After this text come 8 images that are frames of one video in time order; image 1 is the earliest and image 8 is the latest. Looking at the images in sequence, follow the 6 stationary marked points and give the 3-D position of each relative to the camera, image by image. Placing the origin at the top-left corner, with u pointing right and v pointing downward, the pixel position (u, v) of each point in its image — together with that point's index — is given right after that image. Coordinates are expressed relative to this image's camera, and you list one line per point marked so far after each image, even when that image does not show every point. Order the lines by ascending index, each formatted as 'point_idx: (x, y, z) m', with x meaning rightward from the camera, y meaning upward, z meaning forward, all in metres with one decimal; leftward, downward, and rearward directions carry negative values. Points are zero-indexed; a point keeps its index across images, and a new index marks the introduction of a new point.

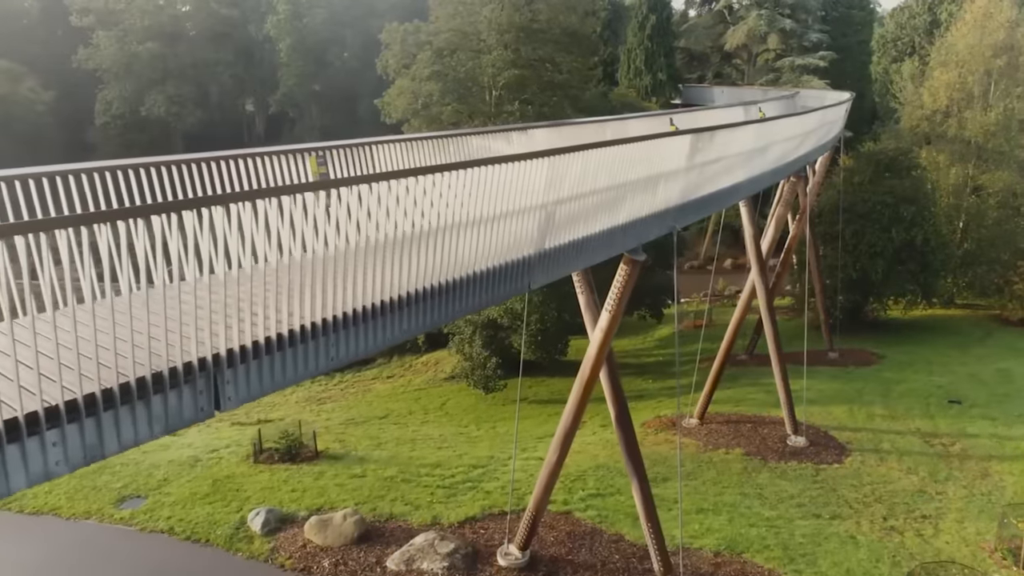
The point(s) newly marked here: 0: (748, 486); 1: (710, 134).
0: (+3.3, -2.8, +11.6) m
1: (+1.8, +1.5, +7.7) m
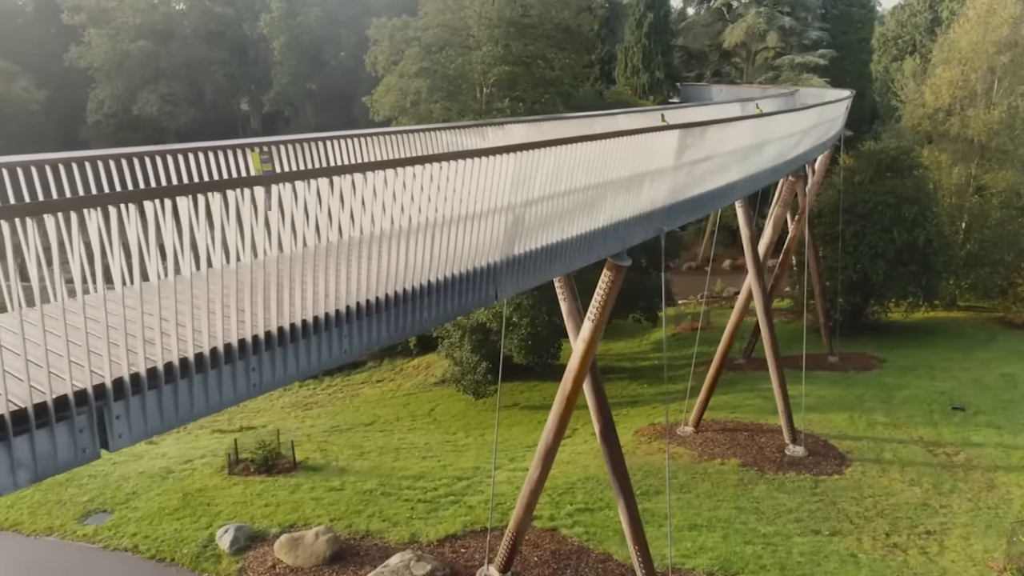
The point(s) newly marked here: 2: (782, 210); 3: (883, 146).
0: (+3.1, -2.8, +11.1) m
1: (+1.6, +1.4, +7.2) m
2: (+4.0, +1.1, +12.2) m
3: (+8.7, +3.3, +19.5) m
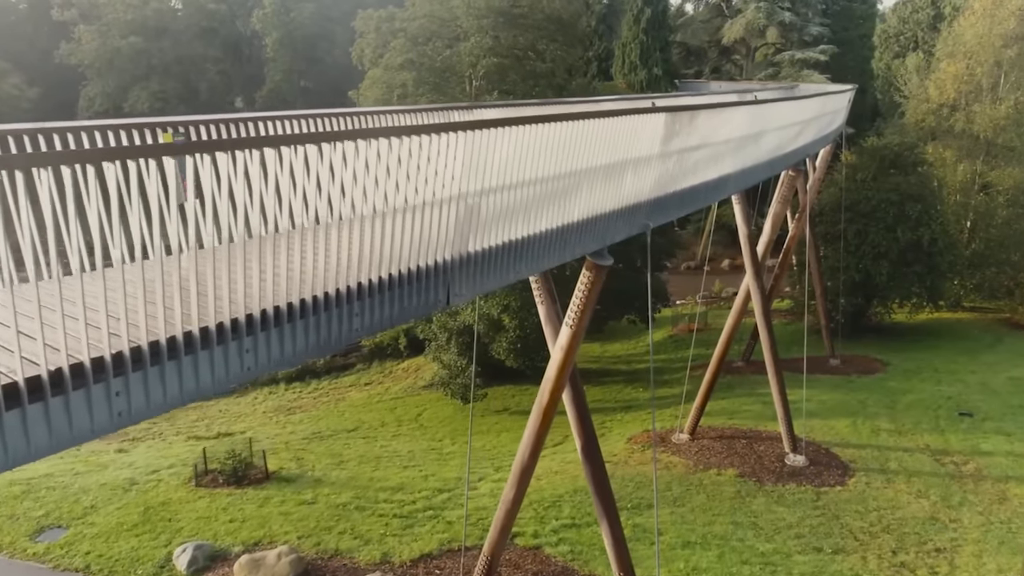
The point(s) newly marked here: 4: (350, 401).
0: (+2.9, -2.8, +10.5) m
1: (+1.4, +1.4, +6.6) m
2: (+3.7, +1.1, +11.6) m
3: (+8.5, +3.3, +18.9) m
4: (-3.6, -2.5, +18.6) m
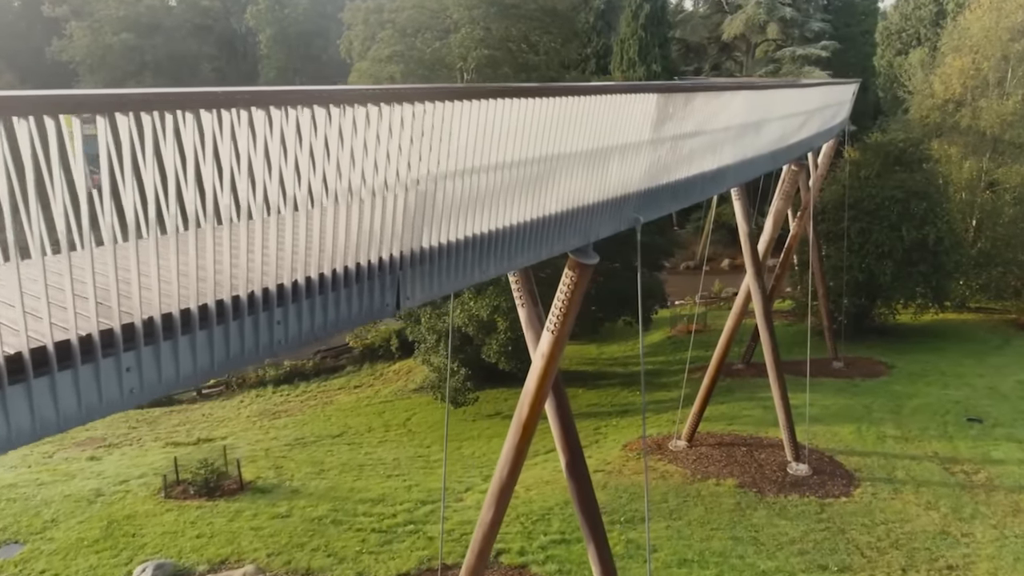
0: (+2.7, -2.8, +9.9) m
1: (+1.2, +1.4, +6.0) m
2: (+3.6, +1.1, +11.0) m
3: (+8.3, +3.3, +18.3) m
4: (-3.8, -2.5, +18.0) m
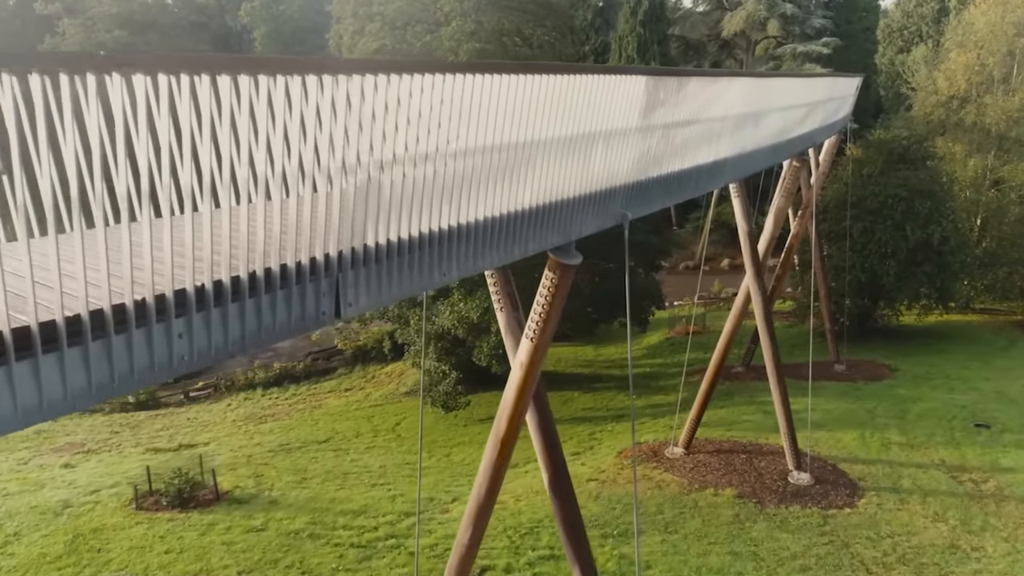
0: (+2.6, -2.9, +9.4) m
1: (+1.1, +1.4, +5.5) m
2: (+3.4, +1.1, +10.5) m
3: (+8.2, +3.3, +17.8) m
4: (-3.9, -2.5, +17.5) m
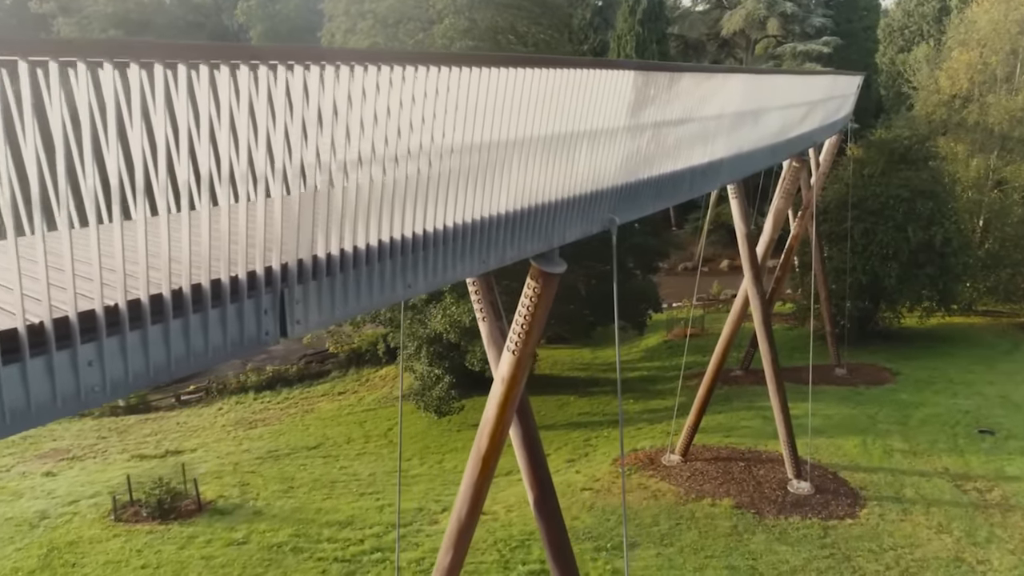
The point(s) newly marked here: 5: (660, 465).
0: (+2.5, -2.9, +9.1) m
1: (+1.0, +1.3, +5.2) m
2: (+3.3, +1.0, +10.2) m
3: (+8.1, +3.2, +17.5) m
4: (-4.0, -2.6, +17.2) m
5: (+2.0, -2.5, +11.5) m
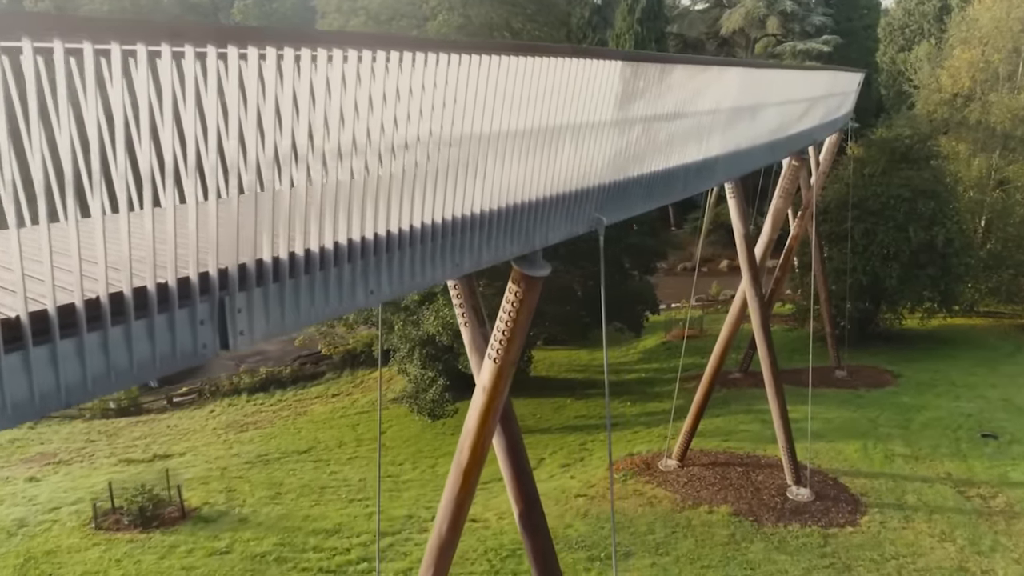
0: (+2.4, -2.9, +8.8) m
1: (+0.9, +1.3, +4.9) m
2: (+3.2, +1.0, +9.9) m
3: (+8.0, +3.2, +17.2) m
4: (-4.1, -2.6, +16.9) m
5: (+1.9, -2.5, +11.2) m
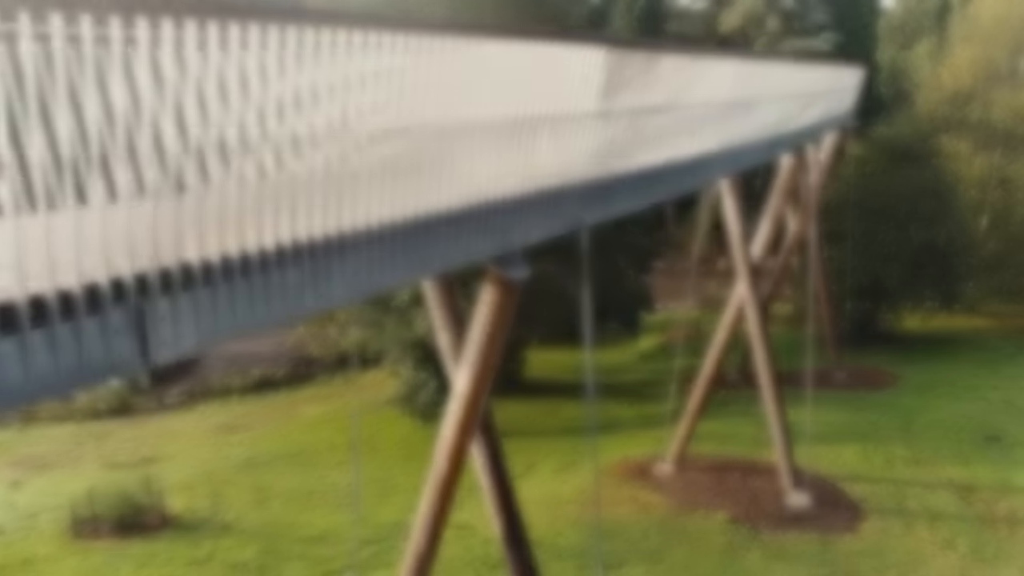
0: (+2.3, -2.9, +8.6) m
1: (+0.8, +1.3, +4.7) m
2: (+3.1, +1.0, +9.7) m
3: (+7.9, +3.2, +17.0) m
4: (-4.2, -2.6, +16.7) m
5: (+1.8, -2.5, +11.0) m
